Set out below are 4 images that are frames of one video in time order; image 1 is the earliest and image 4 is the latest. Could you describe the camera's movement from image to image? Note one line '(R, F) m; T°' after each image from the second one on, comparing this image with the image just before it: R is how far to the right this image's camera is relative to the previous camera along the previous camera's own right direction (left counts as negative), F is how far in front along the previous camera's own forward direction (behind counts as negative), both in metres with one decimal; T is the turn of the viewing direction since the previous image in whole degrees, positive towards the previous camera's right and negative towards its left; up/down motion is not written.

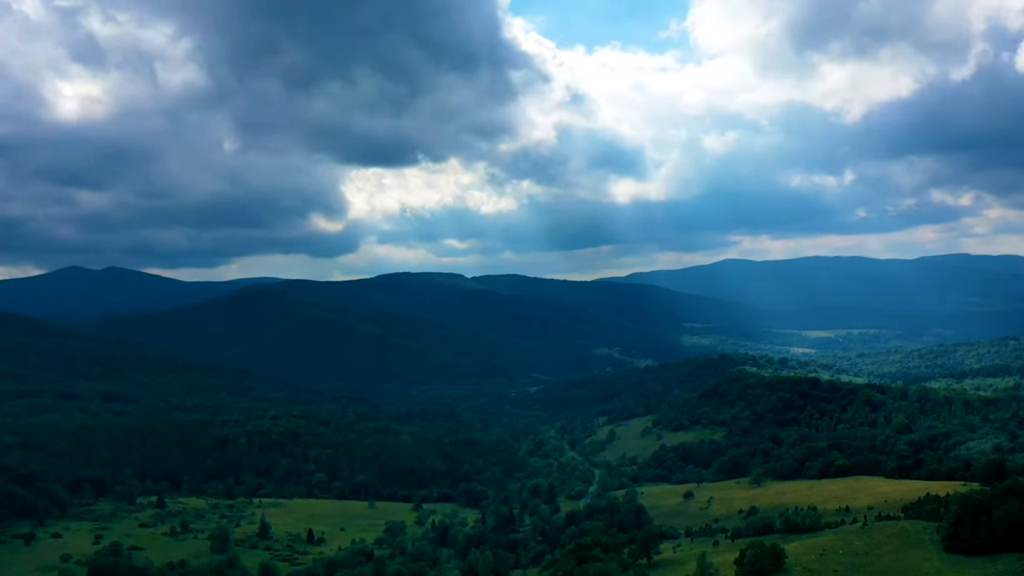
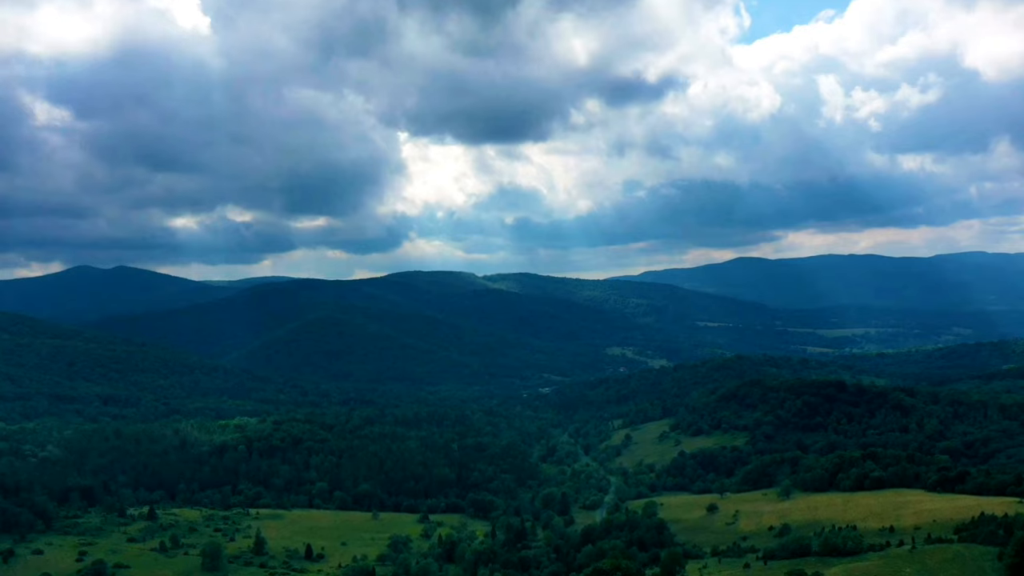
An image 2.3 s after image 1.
(-0.1, +7.3) m; -1°
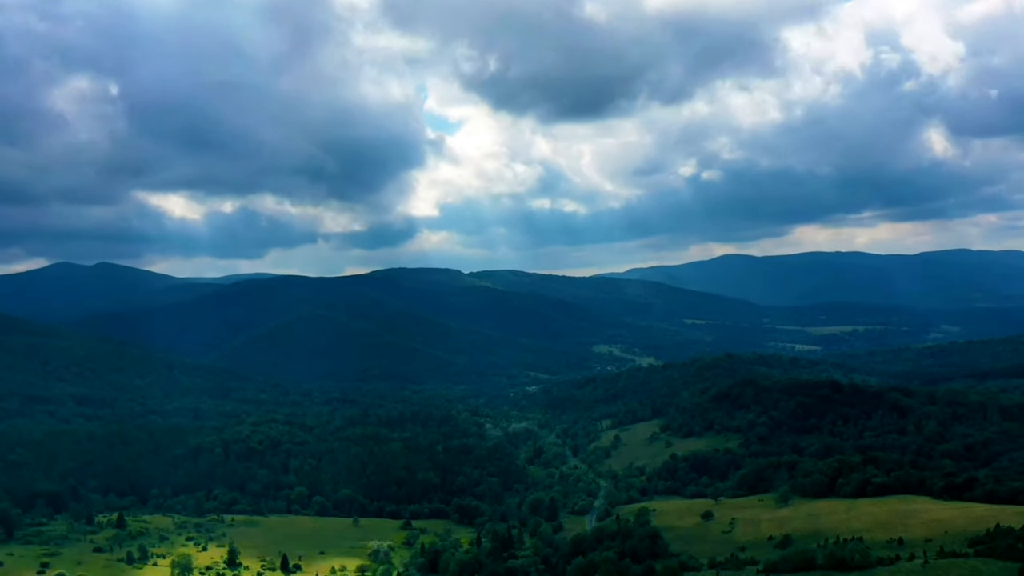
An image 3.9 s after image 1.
(0.0, +5.0) m; +1°
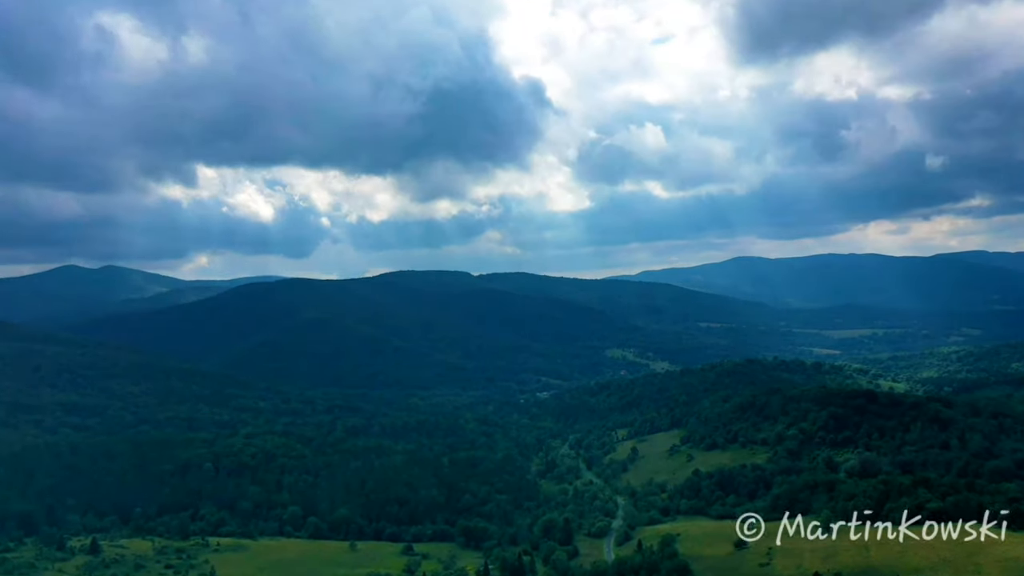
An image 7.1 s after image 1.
(0.0, +10.0) m; -1°
